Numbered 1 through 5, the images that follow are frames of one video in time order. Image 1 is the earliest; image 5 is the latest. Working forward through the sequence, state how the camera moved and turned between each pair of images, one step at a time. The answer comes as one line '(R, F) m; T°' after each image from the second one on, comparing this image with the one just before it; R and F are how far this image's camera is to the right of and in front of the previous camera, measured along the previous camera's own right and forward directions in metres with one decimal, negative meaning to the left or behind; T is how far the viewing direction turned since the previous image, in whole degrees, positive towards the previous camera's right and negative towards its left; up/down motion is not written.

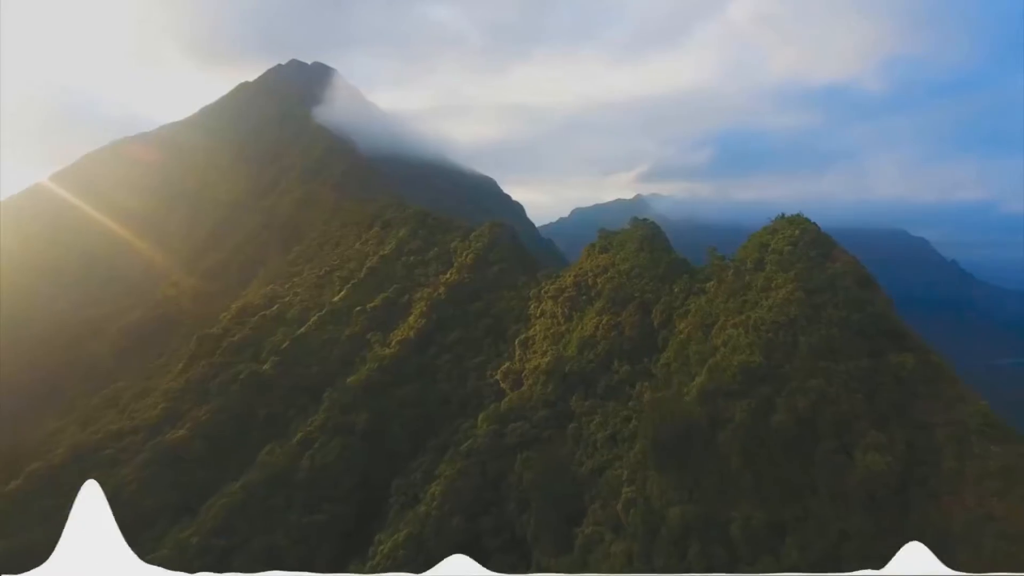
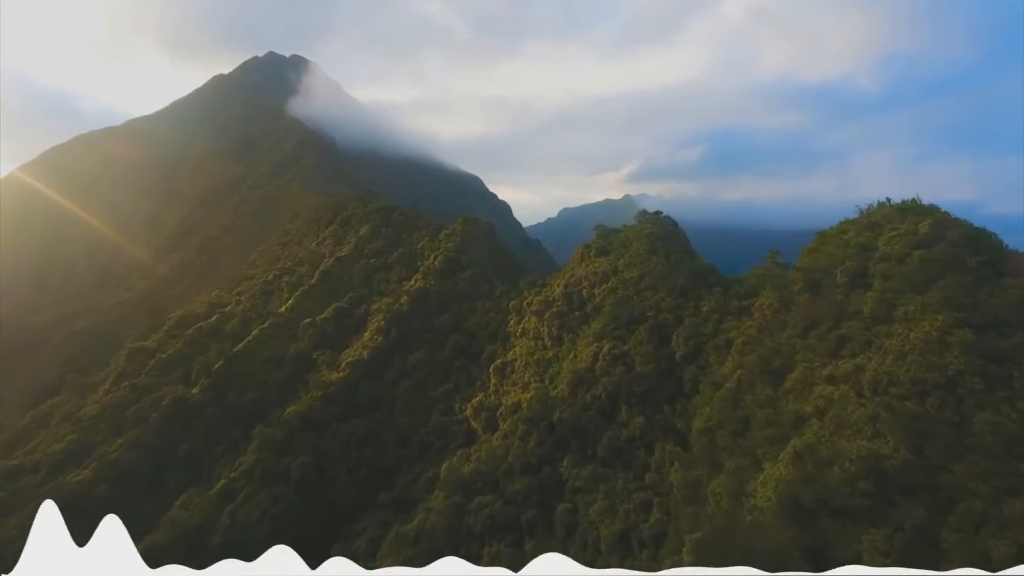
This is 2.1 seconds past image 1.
(+0.3, +3.3) m; +1°
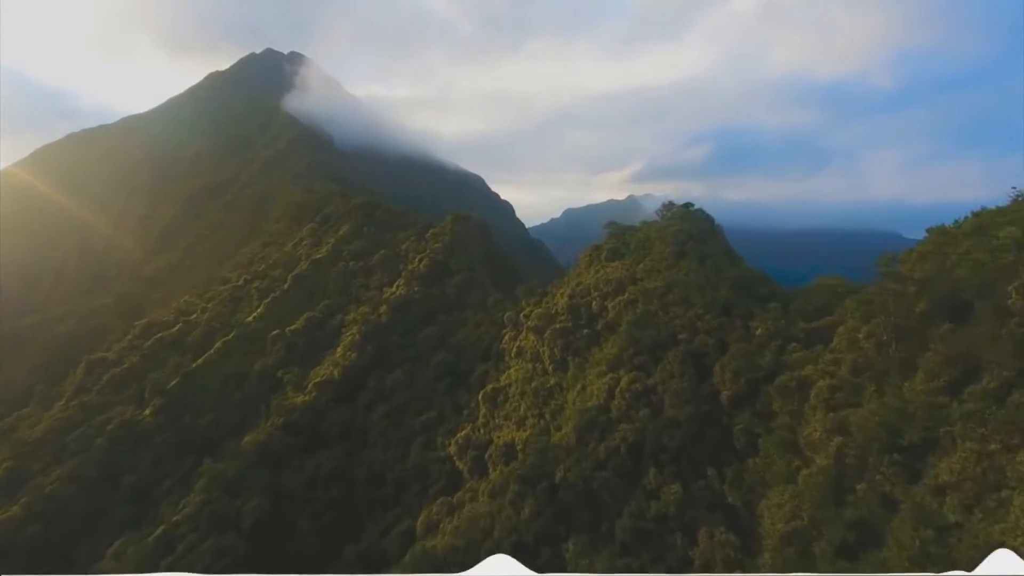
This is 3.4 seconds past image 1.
(+0.2, +2.2) m; 0°
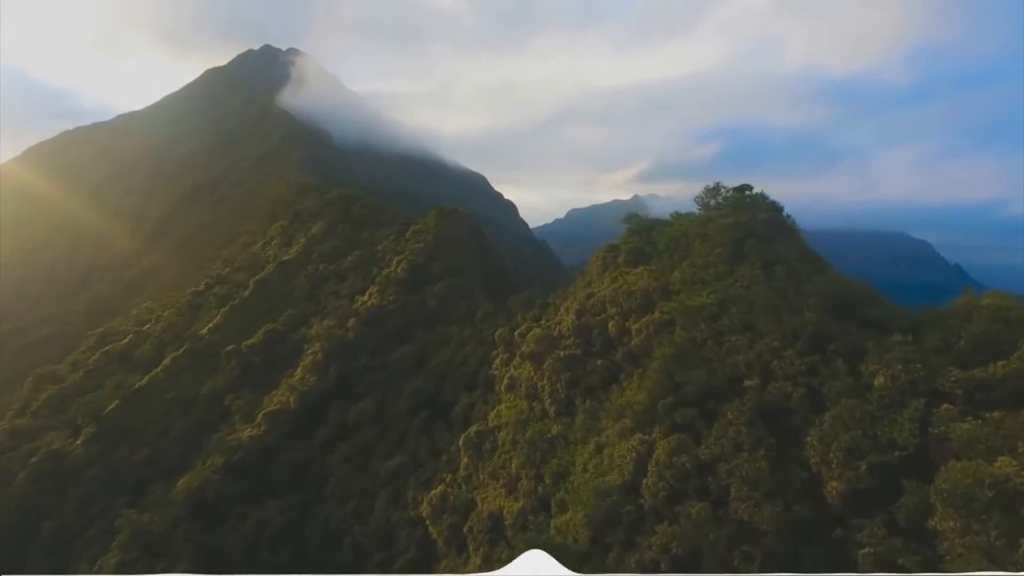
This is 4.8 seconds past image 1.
(+0.2, +2.4) m; 0°
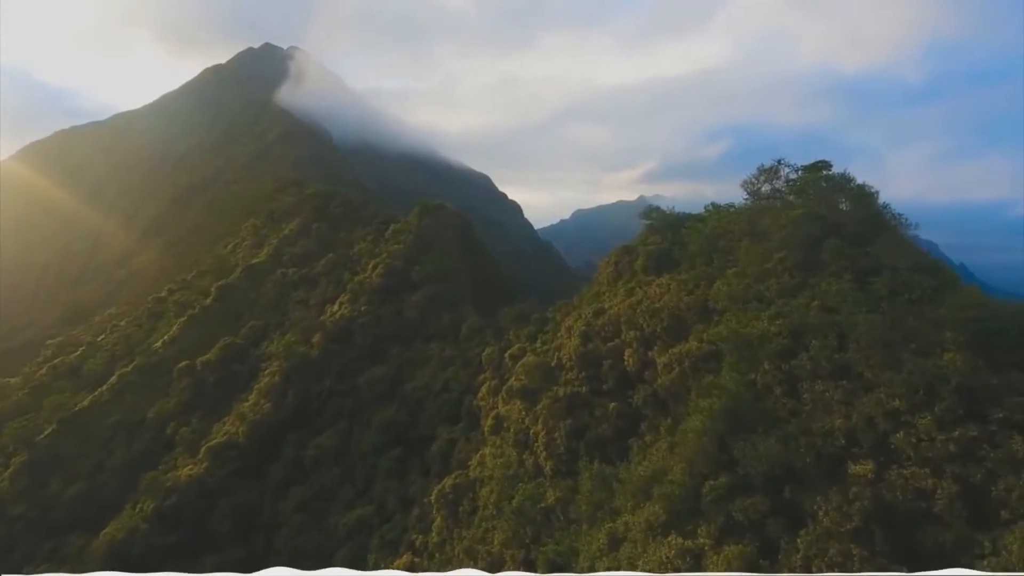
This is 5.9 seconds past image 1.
(+0.2, +1.7) m; 0°
